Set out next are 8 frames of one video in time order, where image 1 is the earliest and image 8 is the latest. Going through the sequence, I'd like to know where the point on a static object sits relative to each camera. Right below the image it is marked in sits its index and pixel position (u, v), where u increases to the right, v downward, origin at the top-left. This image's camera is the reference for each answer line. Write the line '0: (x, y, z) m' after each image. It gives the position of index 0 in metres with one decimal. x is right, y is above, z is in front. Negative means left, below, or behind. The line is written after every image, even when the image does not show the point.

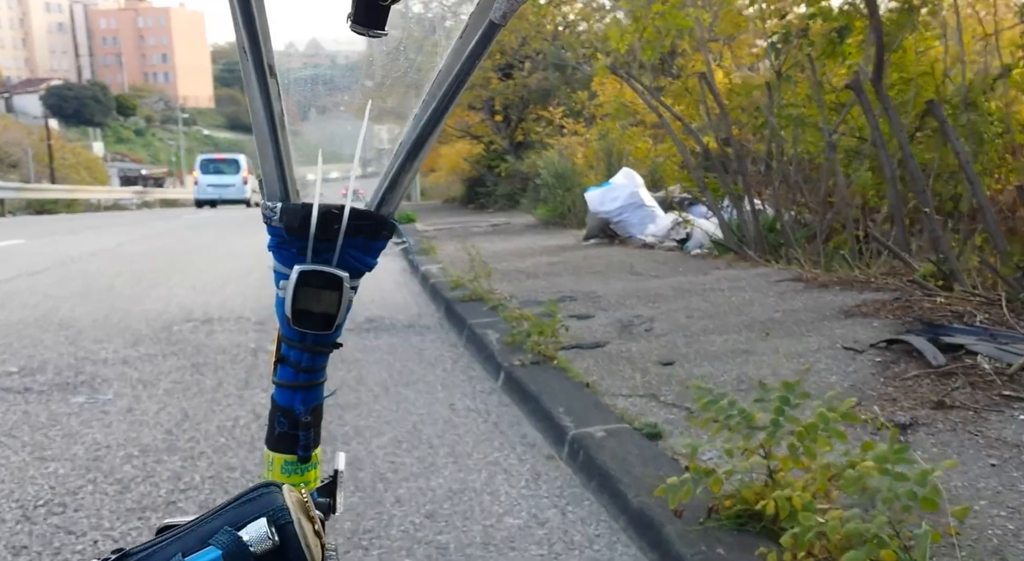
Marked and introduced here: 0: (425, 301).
0: (-0.7, -0.2, +9.6) m
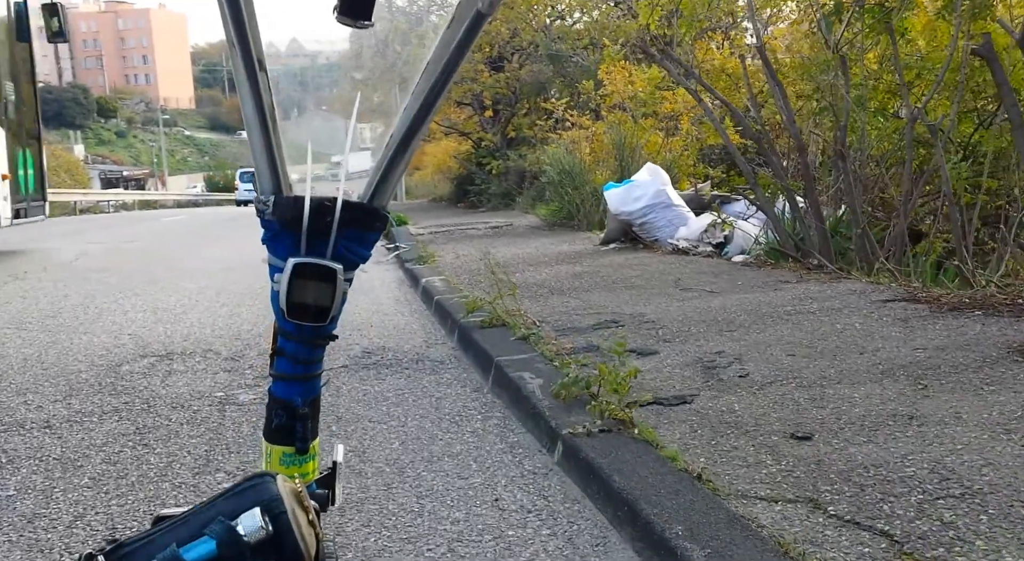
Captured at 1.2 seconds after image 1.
0: (-0.5, -0.3, +8.0) m
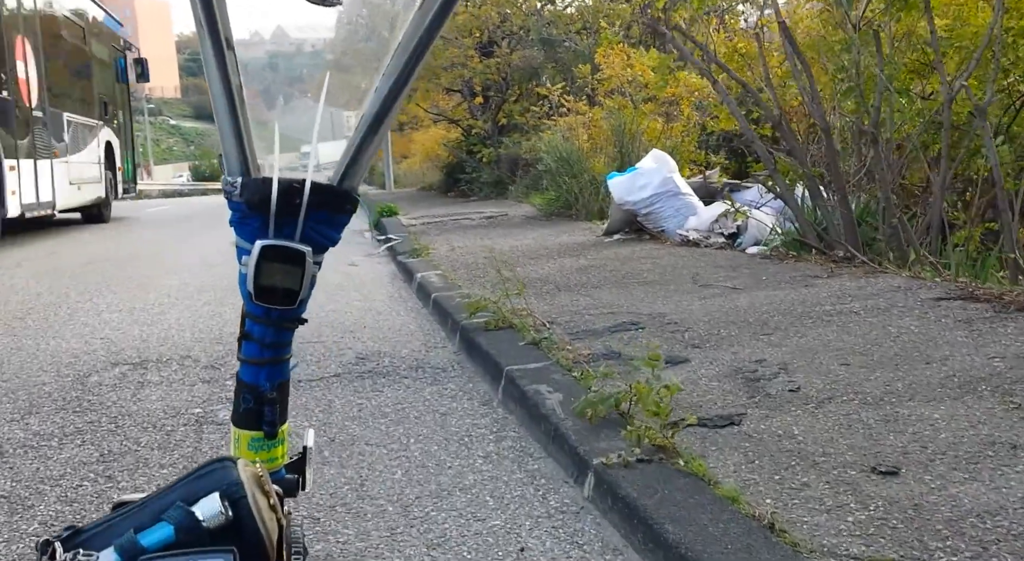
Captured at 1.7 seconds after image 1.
0: (-0.5, -0.3, +7.4) m
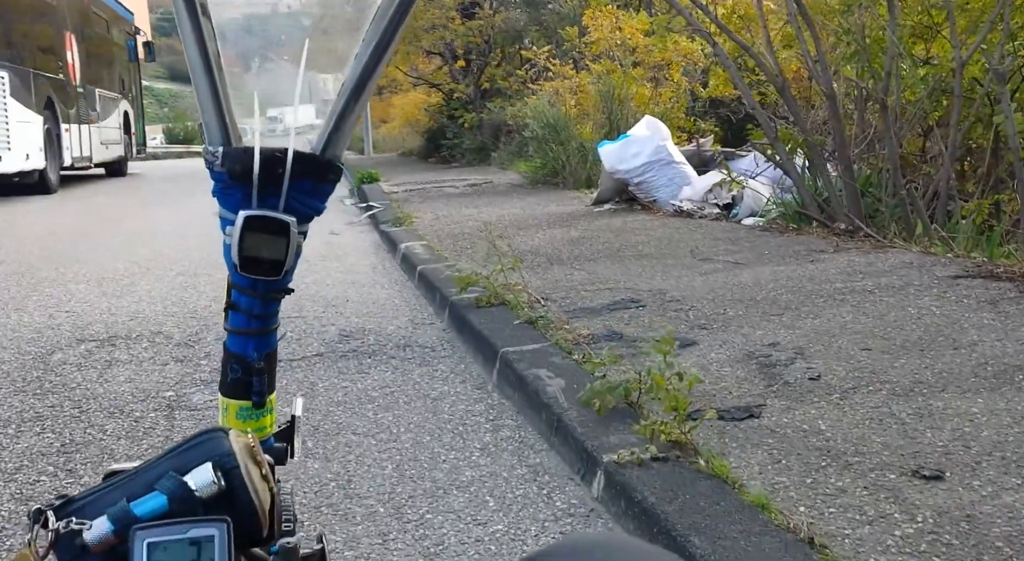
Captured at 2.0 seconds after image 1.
0: (-0.6, -0.1, +7.0) m
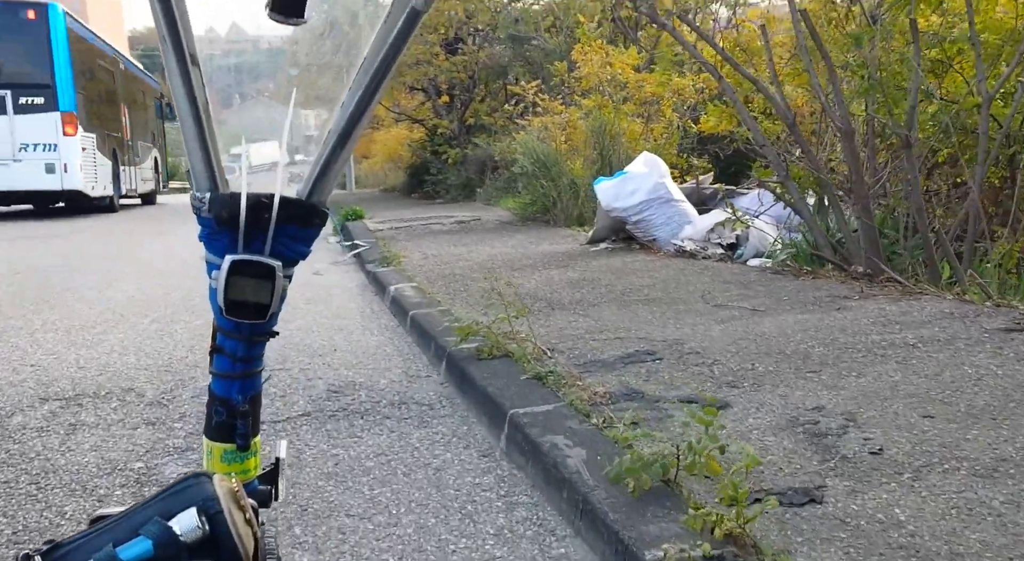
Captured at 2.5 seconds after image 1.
0: (-0.6, -0.4, +6.5) m
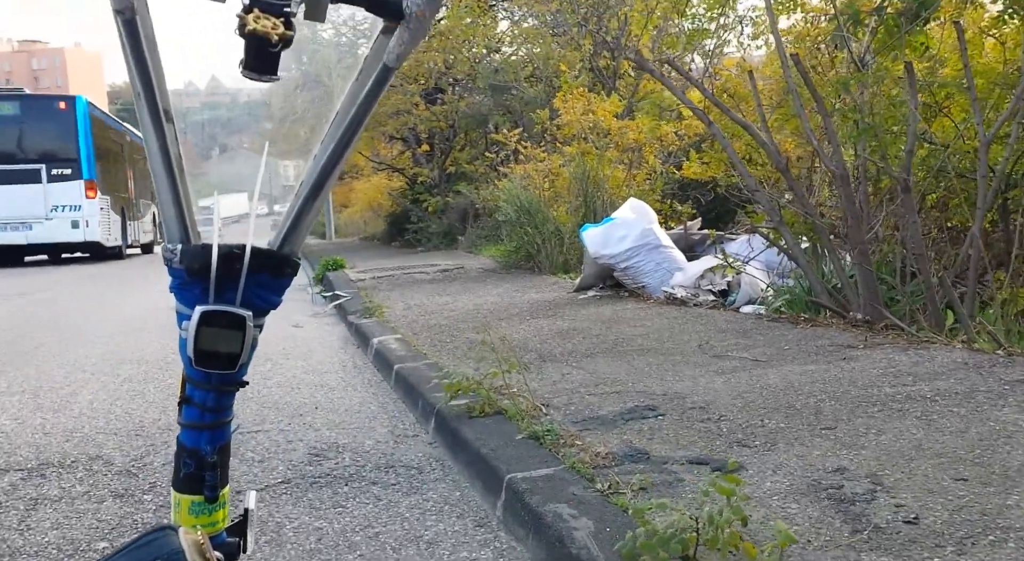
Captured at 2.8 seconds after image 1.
0: (-0.6, -0.7, +6.2) m
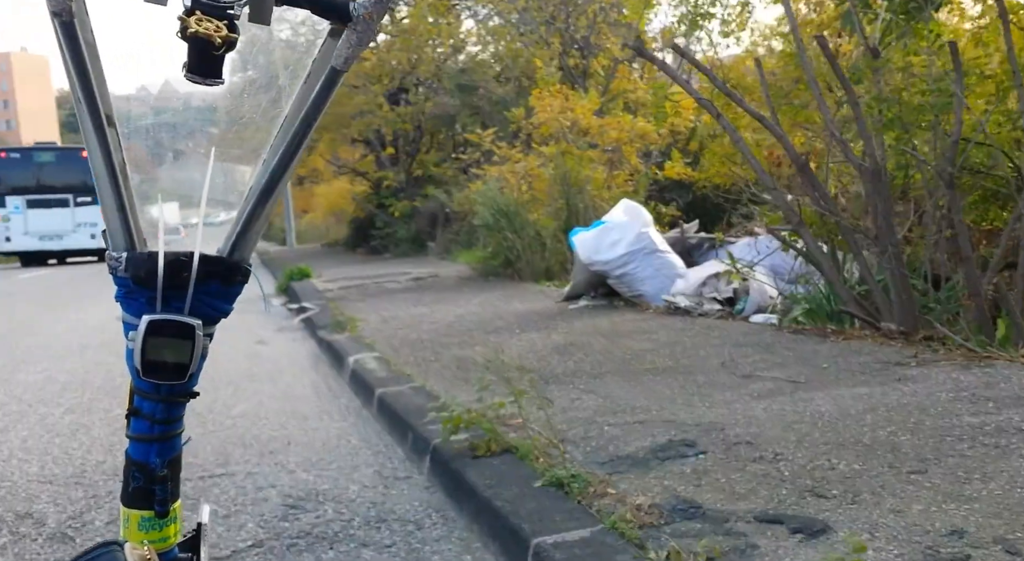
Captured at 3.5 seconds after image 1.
0: (-0.6, -0.8, +5.4) m
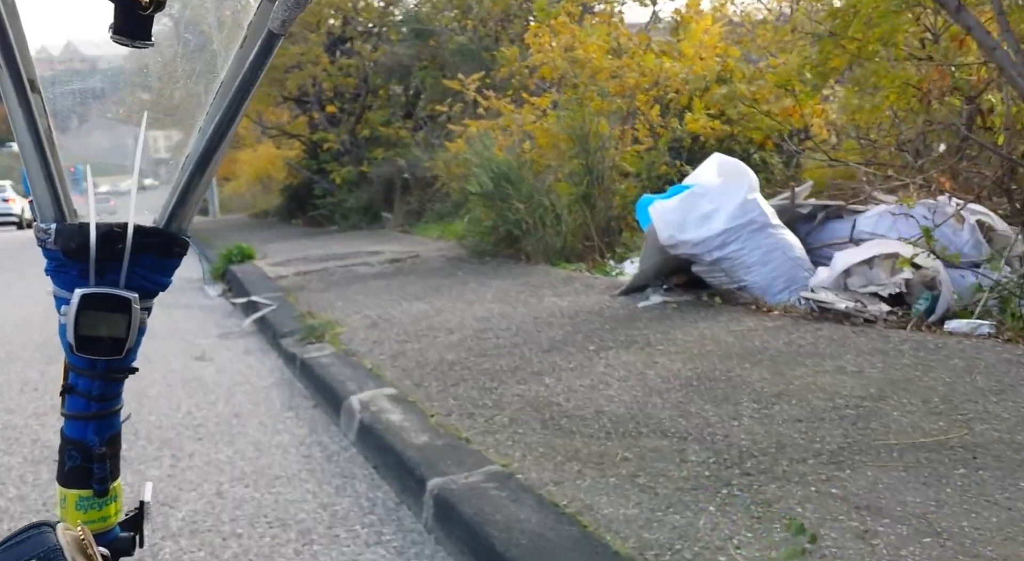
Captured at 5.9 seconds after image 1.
0: (0.0, -0.8, +2.7) m
